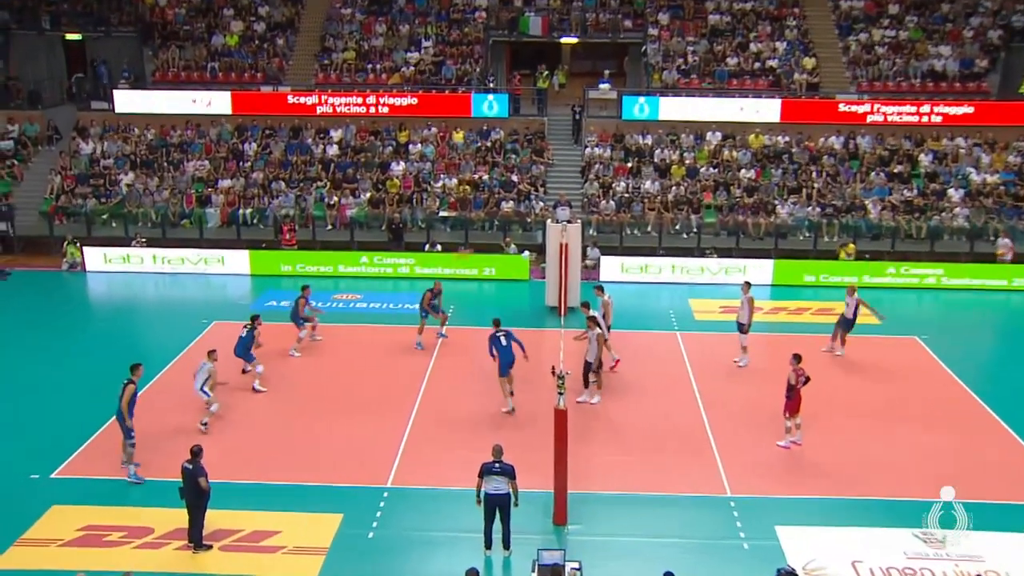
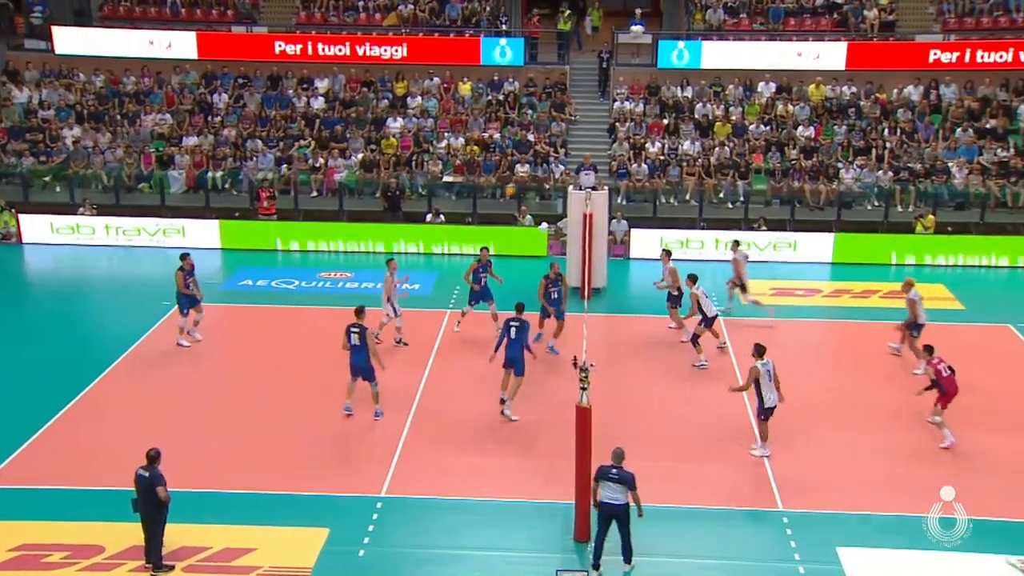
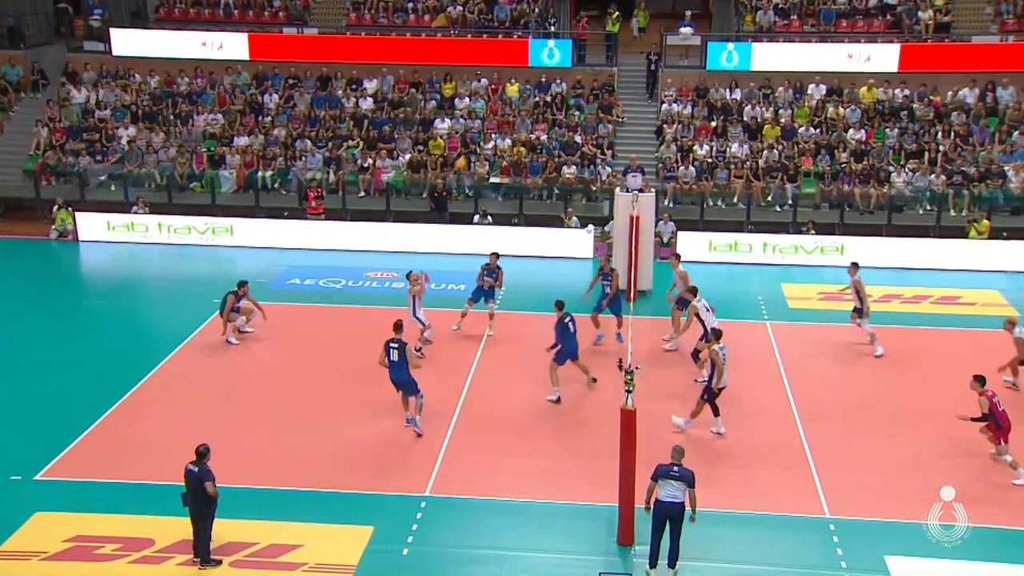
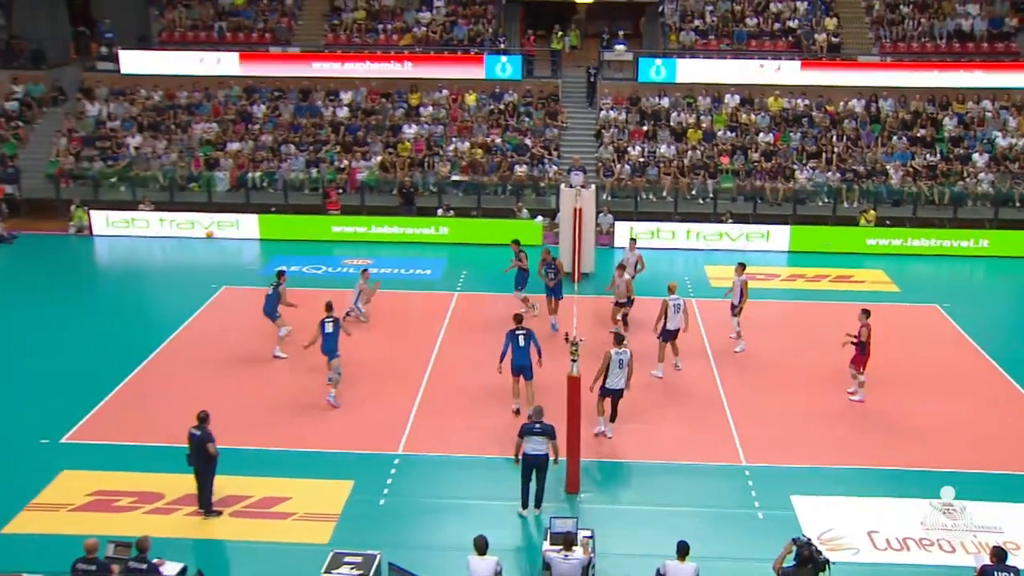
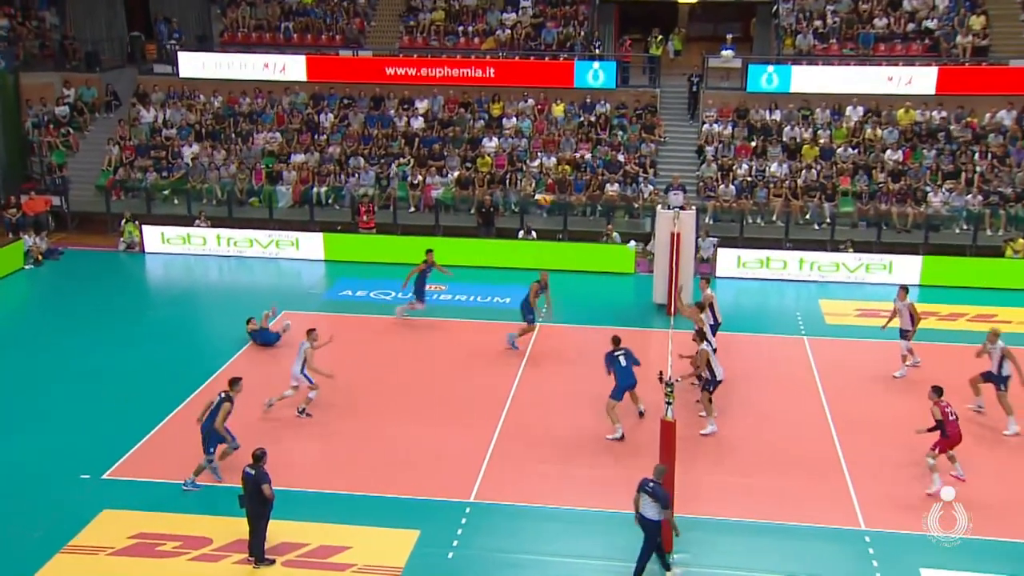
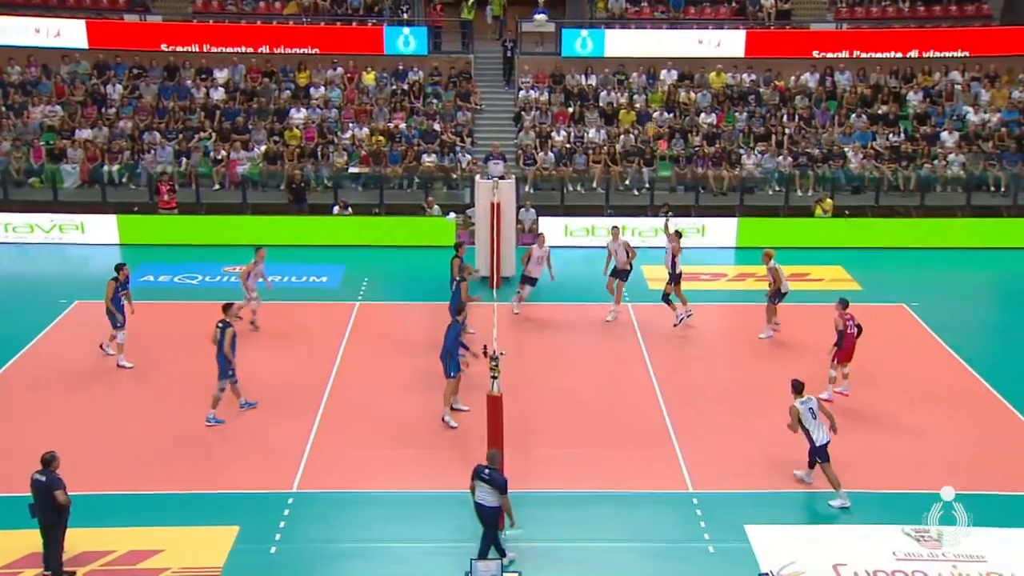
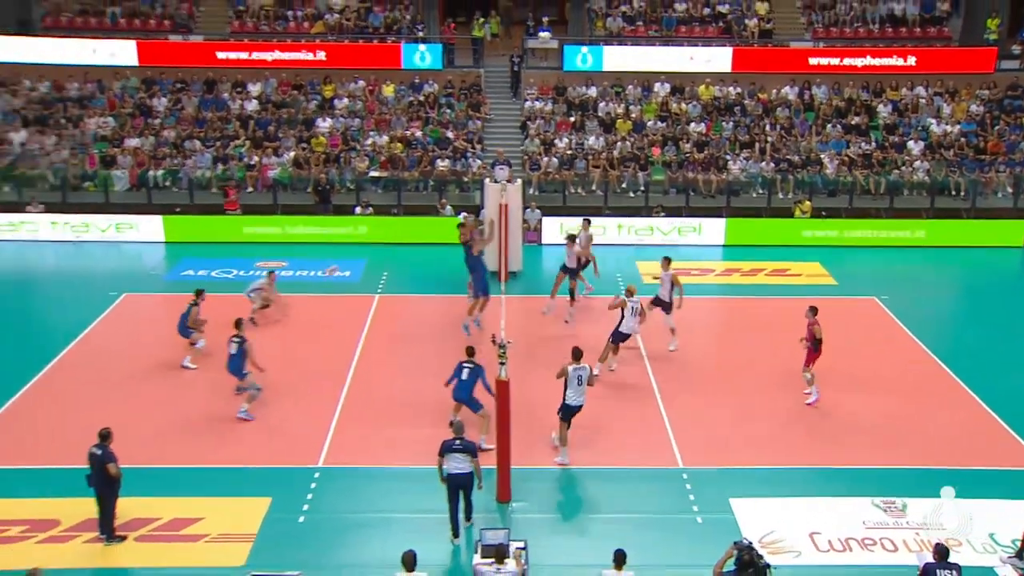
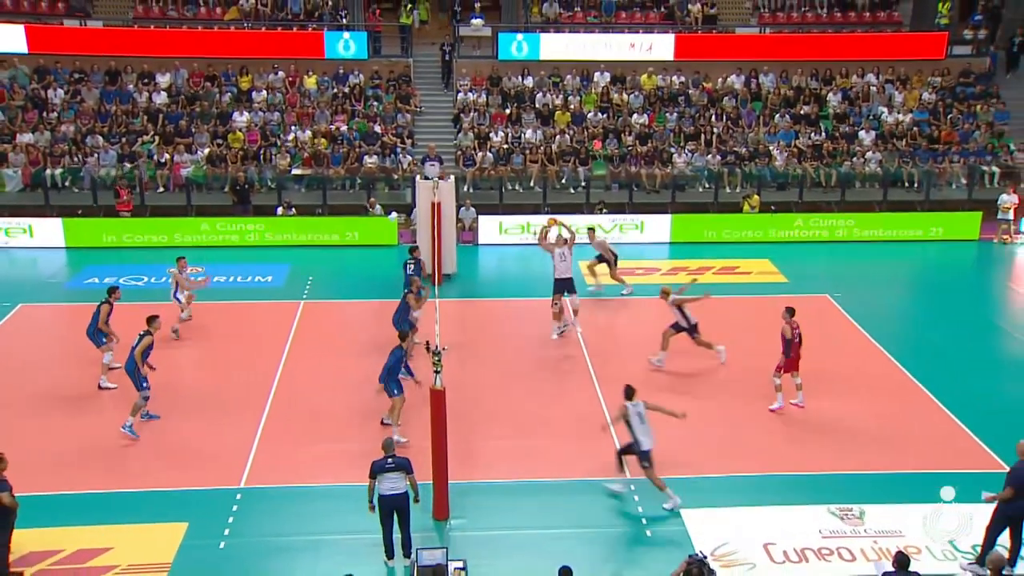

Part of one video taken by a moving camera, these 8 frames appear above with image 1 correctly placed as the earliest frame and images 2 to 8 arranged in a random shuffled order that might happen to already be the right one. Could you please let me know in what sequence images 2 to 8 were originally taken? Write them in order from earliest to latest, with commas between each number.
5, 3, 2, 6, 8, 7, 4
